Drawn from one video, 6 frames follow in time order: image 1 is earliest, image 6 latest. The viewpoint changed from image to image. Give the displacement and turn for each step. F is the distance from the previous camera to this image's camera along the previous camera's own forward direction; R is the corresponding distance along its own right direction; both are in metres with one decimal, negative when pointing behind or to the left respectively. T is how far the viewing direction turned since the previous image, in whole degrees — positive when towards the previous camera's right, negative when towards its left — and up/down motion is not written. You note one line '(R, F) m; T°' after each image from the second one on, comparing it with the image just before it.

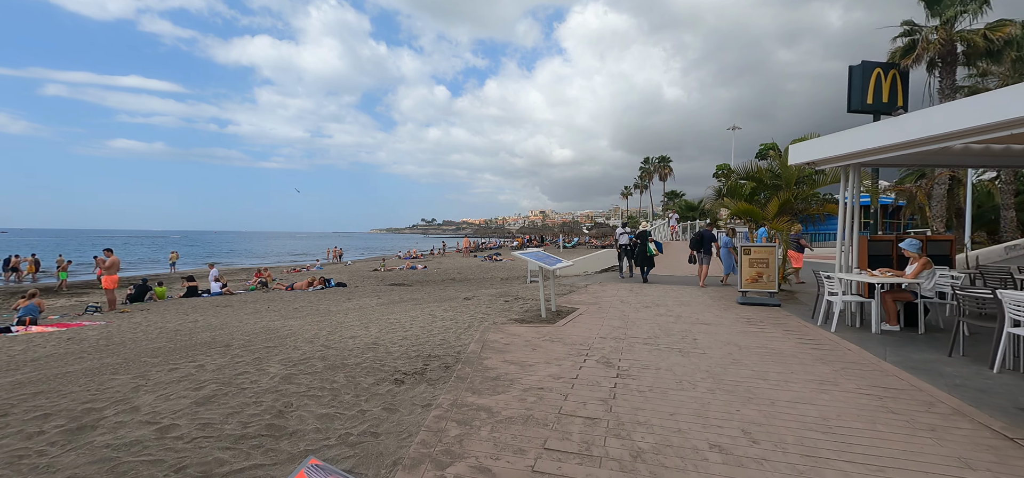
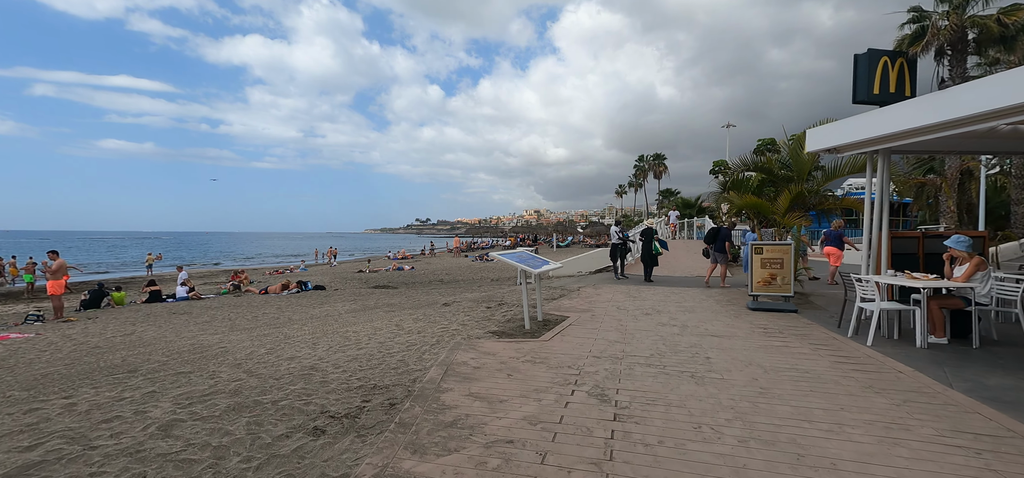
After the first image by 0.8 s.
(+0.2, +1.0) m; +1°
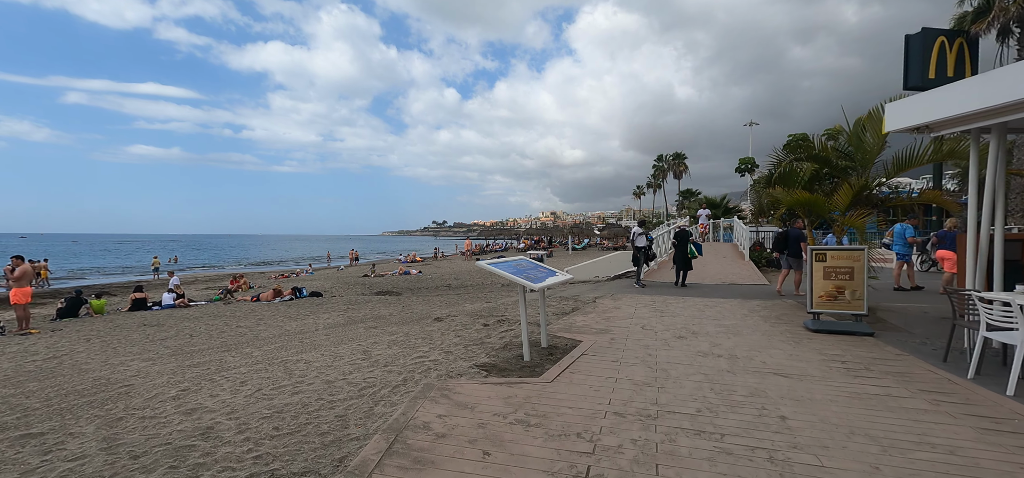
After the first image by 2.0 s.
(+0.2, +1.4) m; -2°
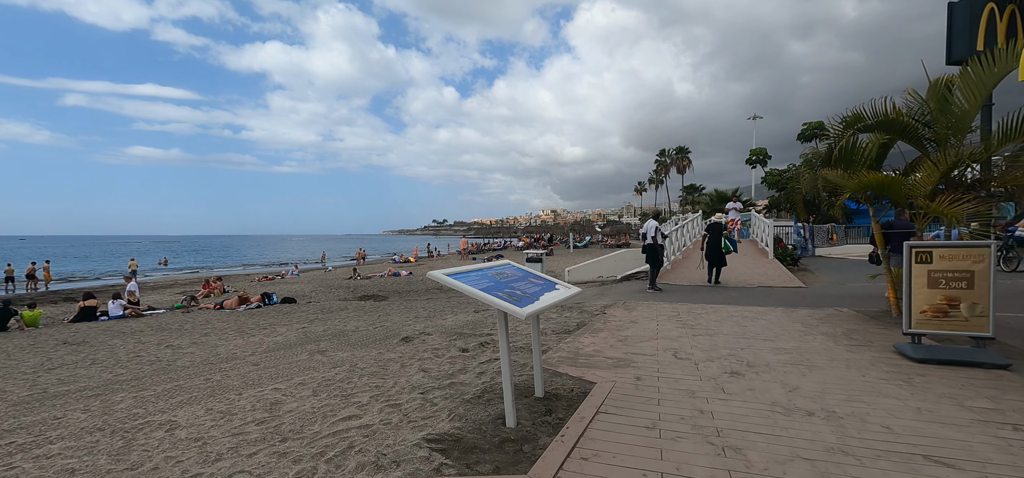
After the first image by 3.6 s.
(+0.2, +1.8) m; 0°
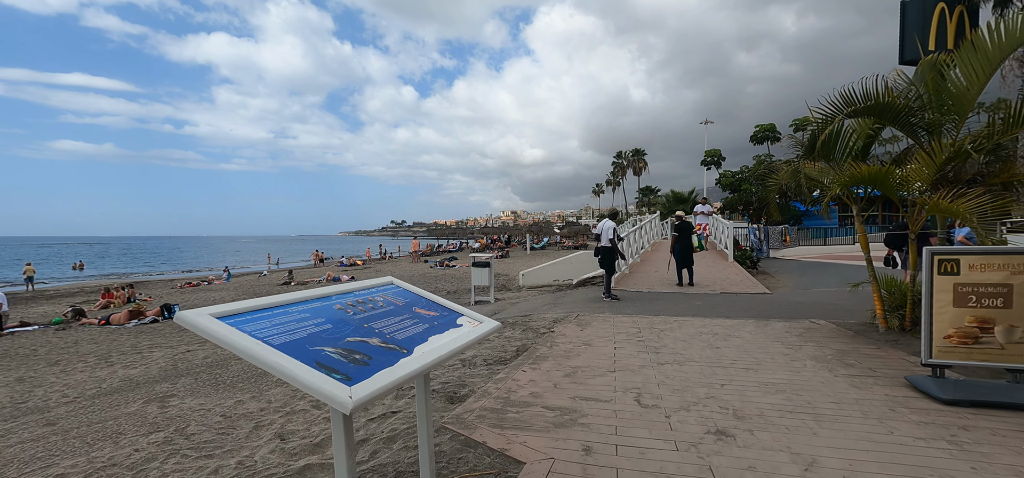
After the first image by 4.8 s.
(+0.5, +1.4) m; +5°
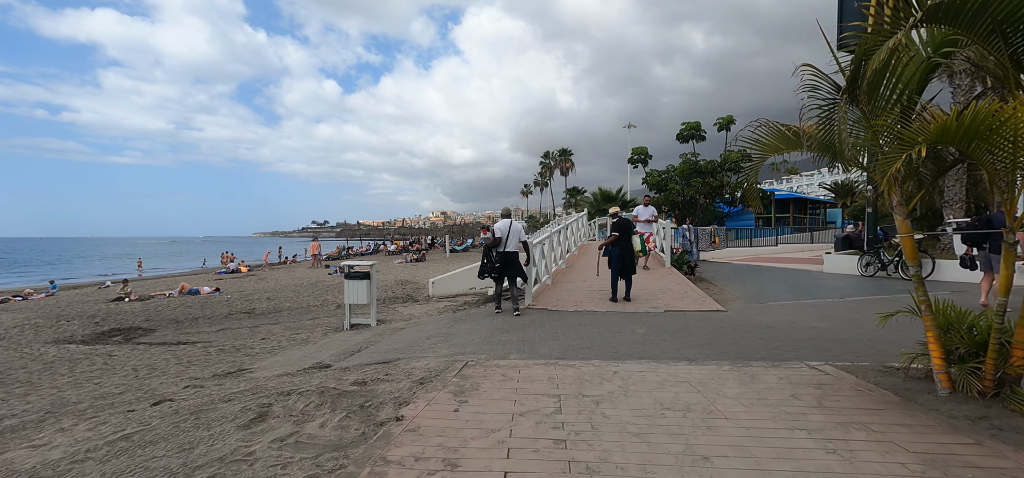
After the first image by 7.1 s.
(+0.9, +2.8) m; +9°
